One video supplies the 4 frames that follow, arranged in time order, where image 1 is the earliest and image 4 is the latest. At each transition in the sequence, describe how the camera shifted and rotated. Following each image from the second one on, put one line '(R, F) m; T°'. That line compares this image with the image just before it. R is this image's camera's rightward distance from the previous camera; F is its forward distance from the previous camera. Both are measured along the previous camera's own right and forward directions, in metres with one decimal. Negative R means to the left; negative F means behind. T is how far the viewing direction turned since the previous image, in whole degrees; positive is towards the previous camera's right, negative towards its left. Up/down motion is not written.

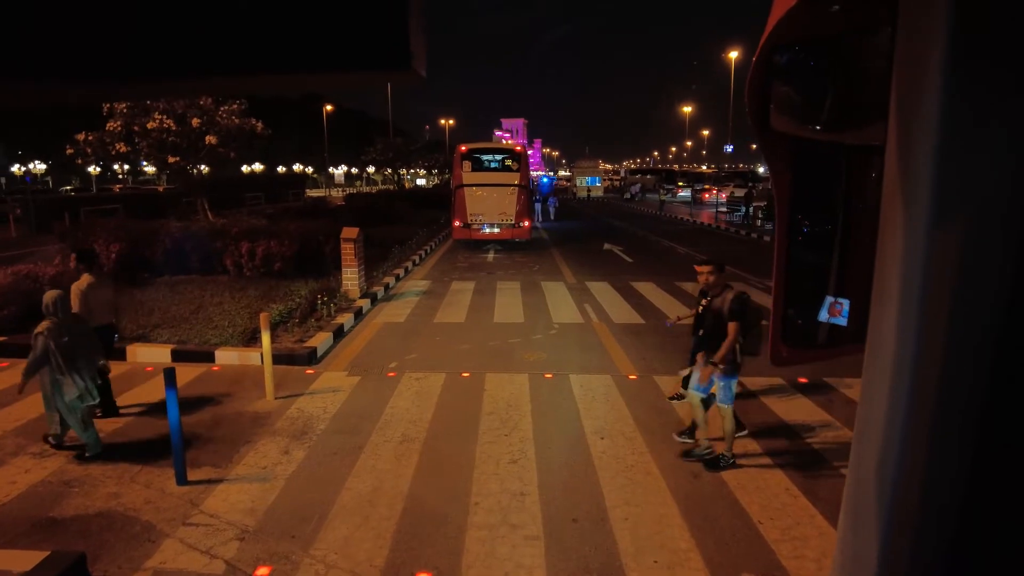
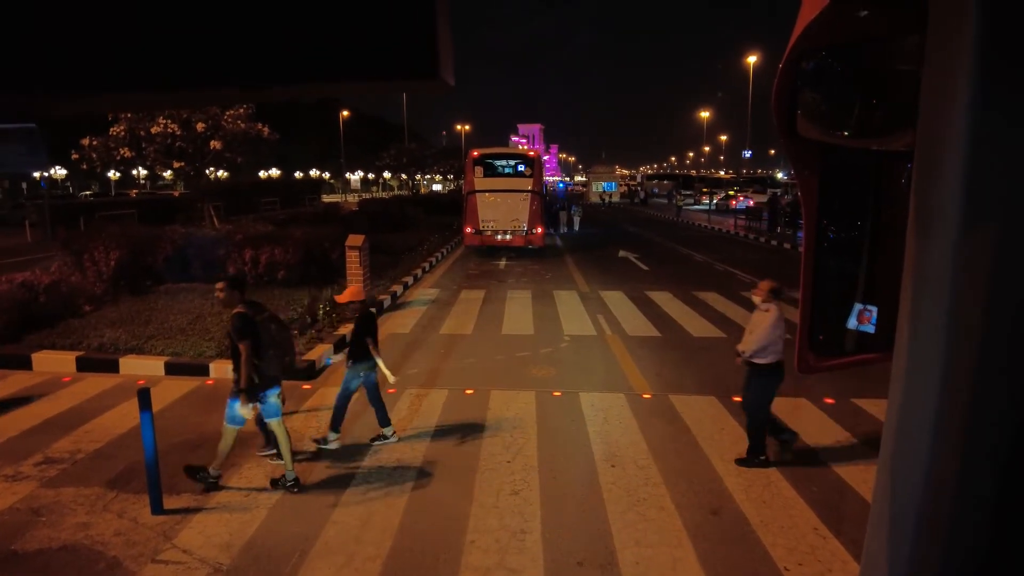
(+0.1, +0.4) m; -1°
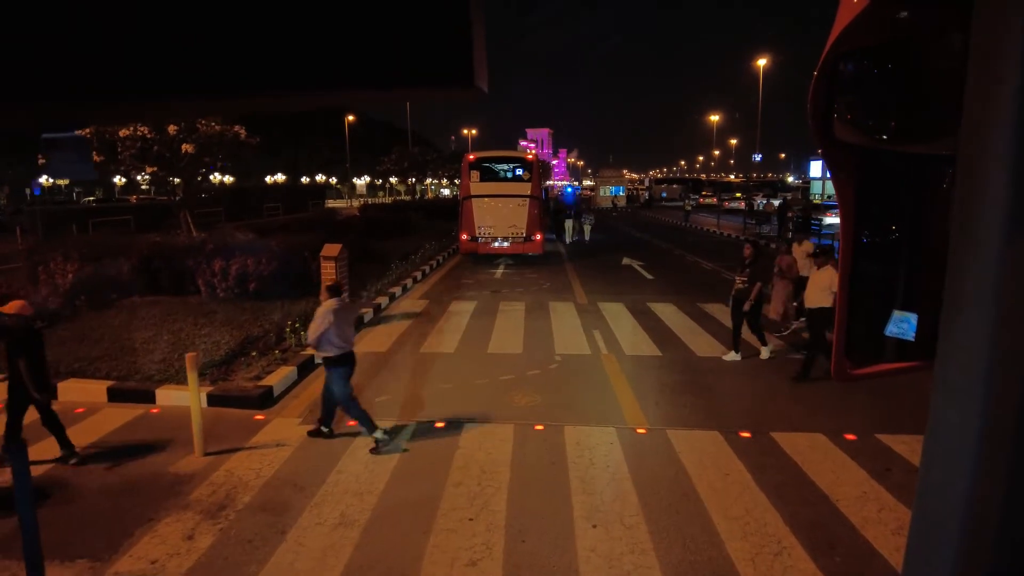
(+0.3, +0.8) m; -1°
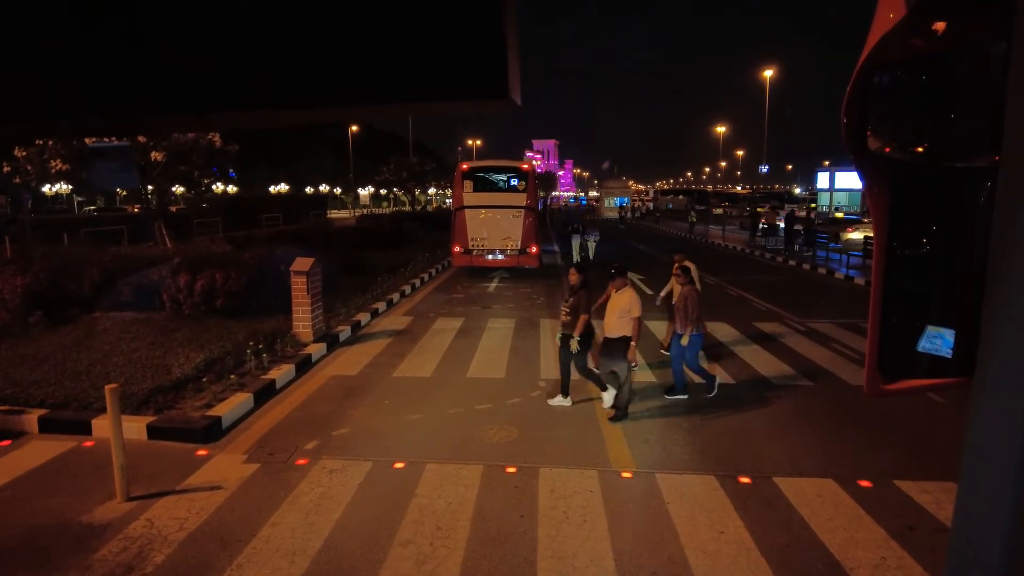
(+0.3, +0.7) m; -1°
